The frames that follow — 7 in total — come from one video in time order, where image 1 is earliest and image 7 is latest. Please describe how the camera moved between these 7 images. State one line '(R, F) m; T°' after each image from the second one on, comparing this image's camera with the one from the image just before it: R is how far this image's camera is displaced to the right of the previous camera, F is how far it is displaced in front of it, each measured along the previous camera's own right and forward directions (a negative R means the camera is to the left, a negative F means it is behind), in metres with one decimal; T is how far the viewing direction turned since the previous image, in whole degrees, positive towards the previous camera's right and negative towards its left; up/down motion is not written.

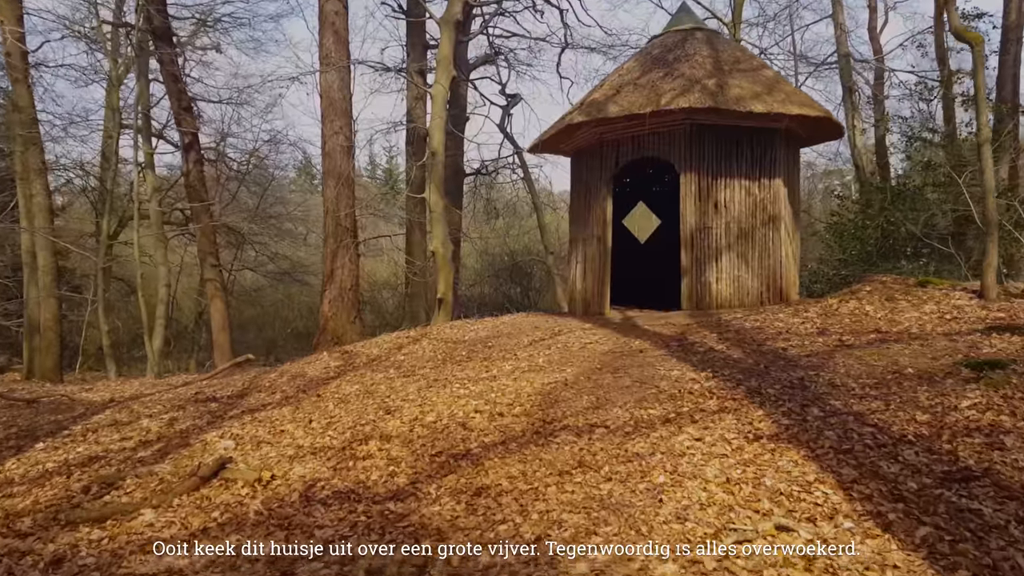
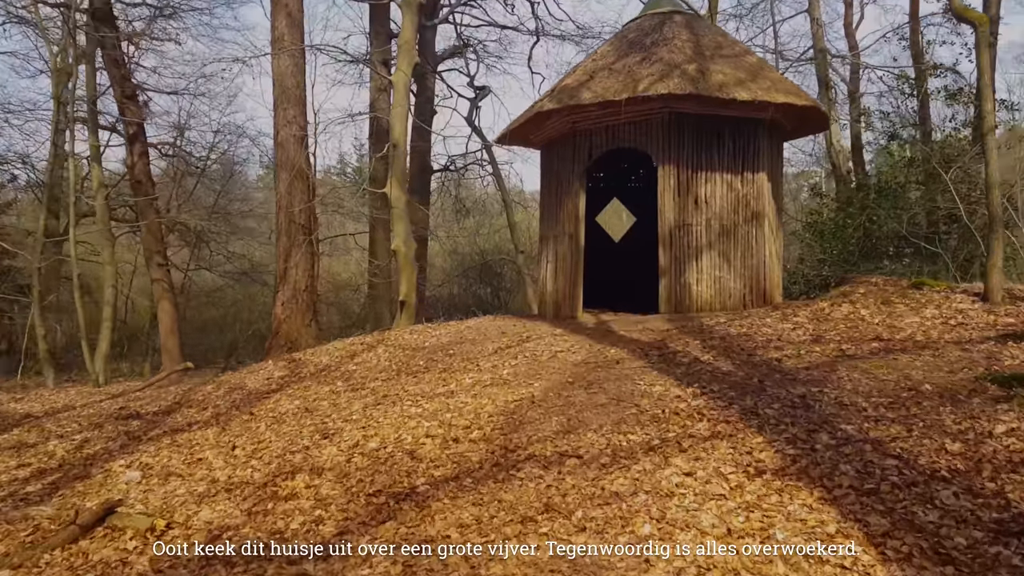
(+0.1, +0.9) m; +2°
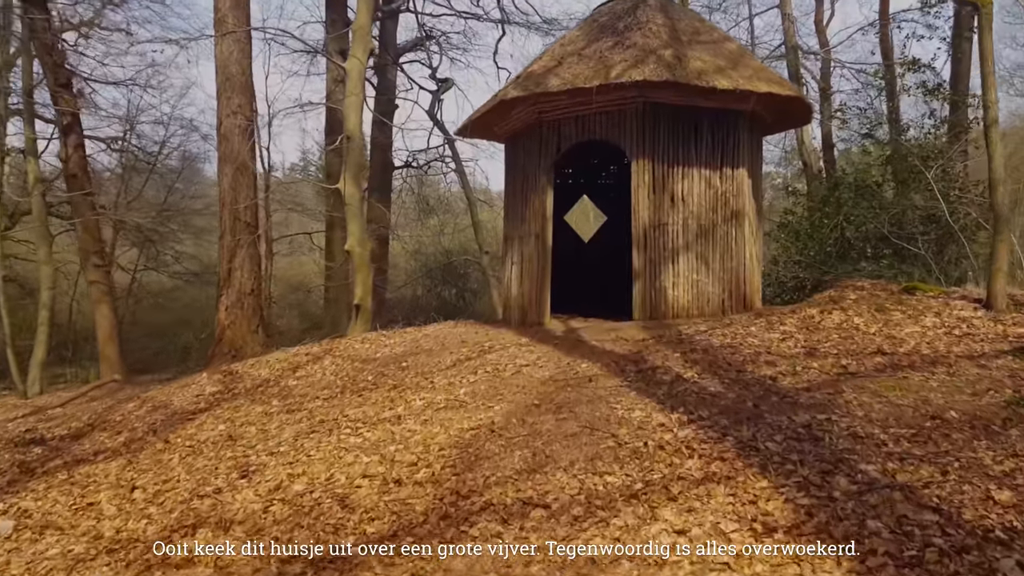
(+0.1, +0.9) m; +2°
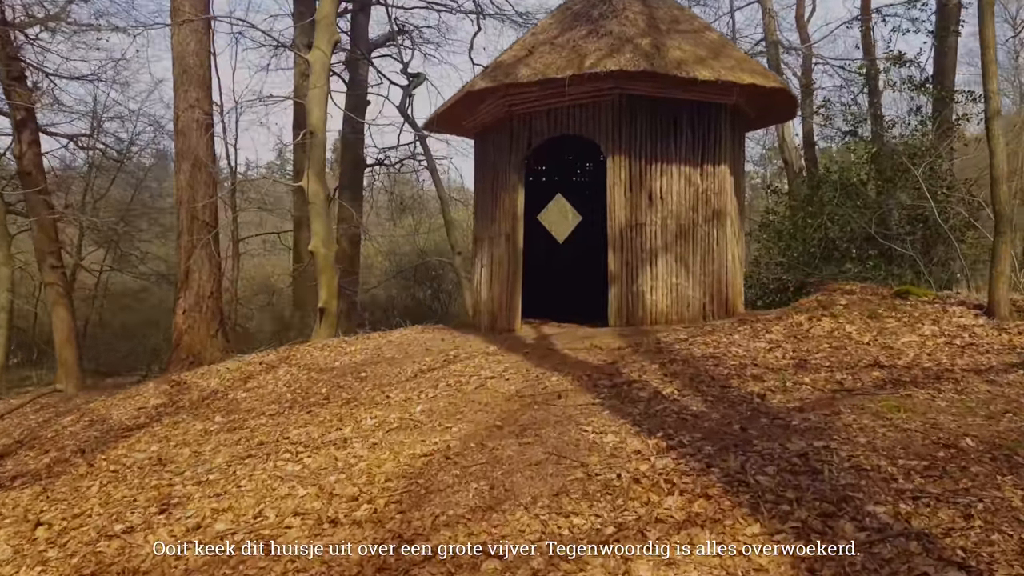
(+0.1, +0.6) m; +1°
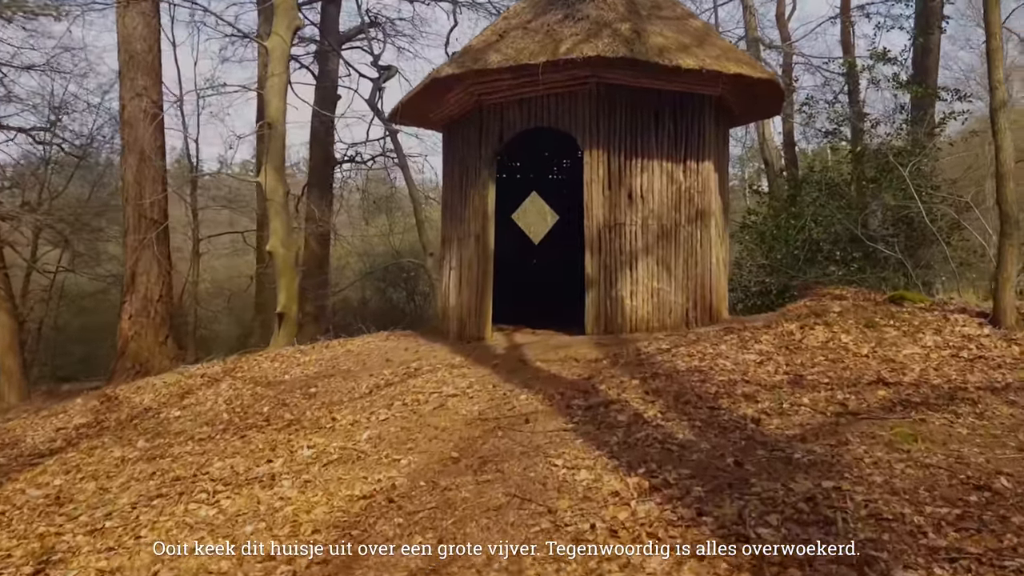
(+0.1, +0.7) m; +2°
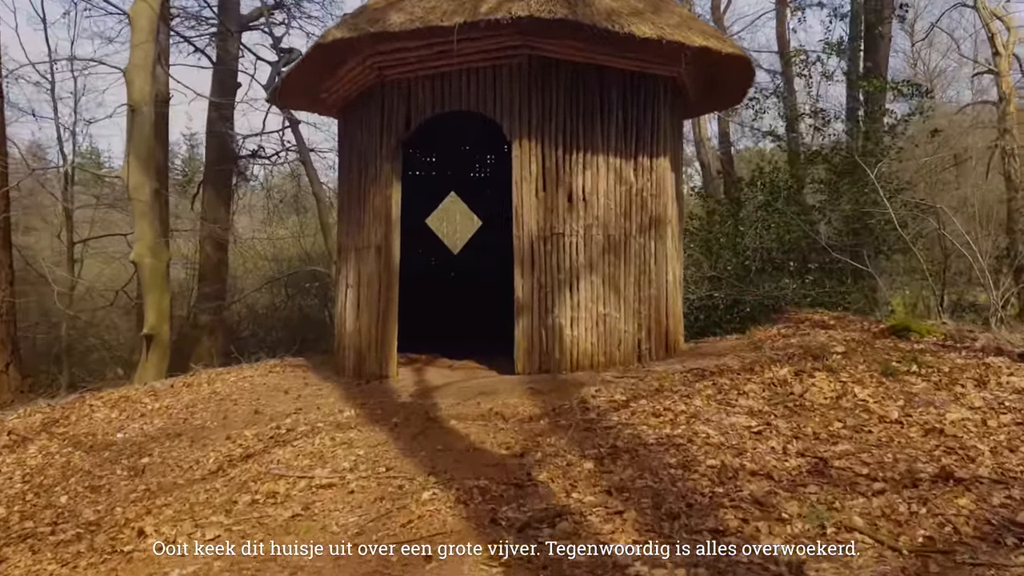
(+0.1, +1.9) m; +5°
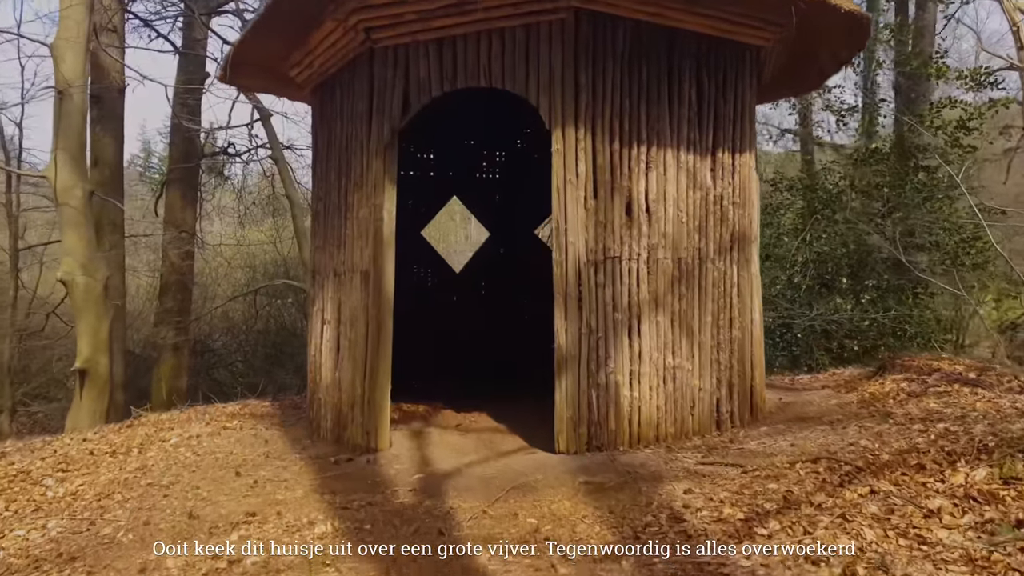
(-0.4, +1.9) m; +1°
